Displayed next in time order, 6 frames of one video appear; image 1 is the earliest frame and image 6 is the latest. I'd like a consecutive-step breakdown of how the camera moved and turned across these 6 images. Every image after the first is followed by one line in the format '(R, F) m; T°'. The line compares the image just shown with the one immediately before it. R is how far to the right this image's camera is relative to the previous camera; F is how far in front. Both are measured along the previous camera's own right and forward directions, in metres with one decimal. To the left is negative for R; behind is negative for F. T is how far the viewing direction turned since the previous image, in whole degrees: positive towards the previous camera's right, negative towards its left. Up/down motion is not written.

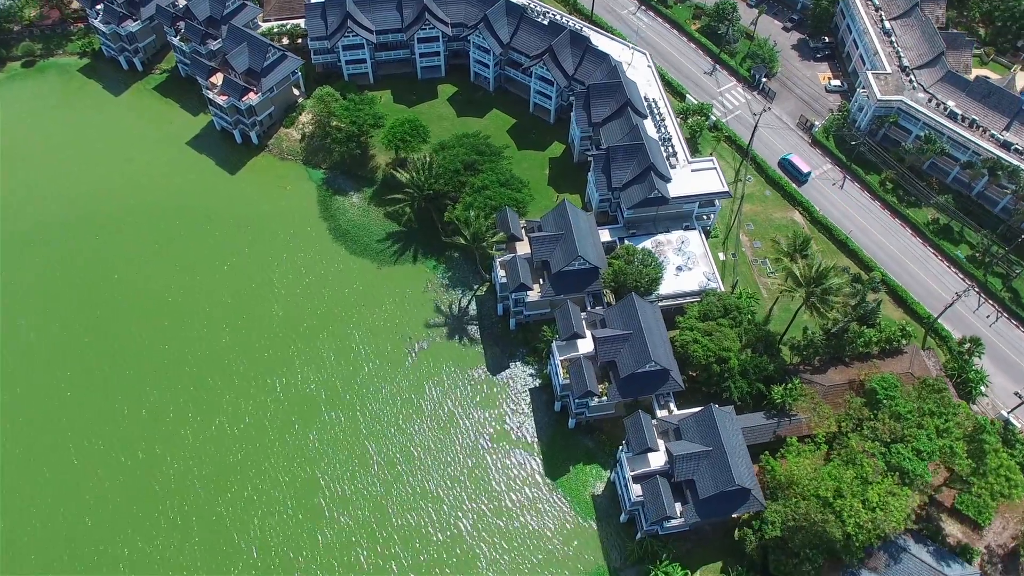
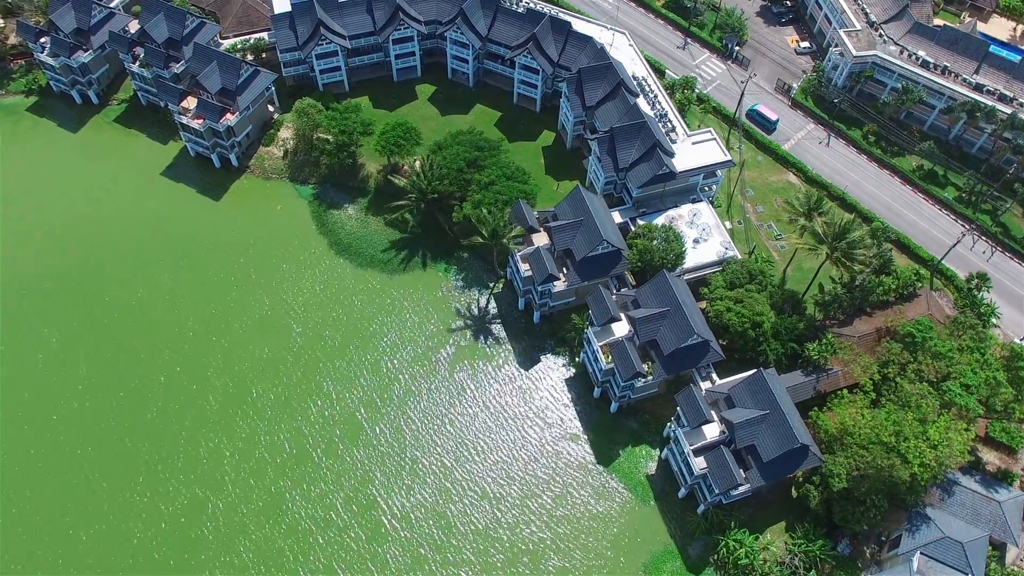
(-7.9, +1.2) m; +5°
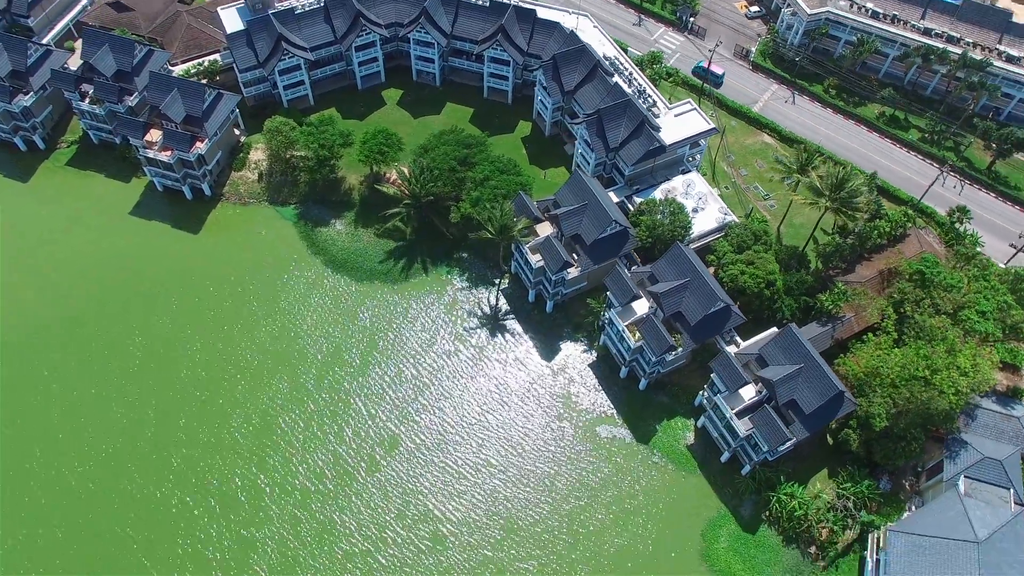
(-7.3, +0.9) m; +5°
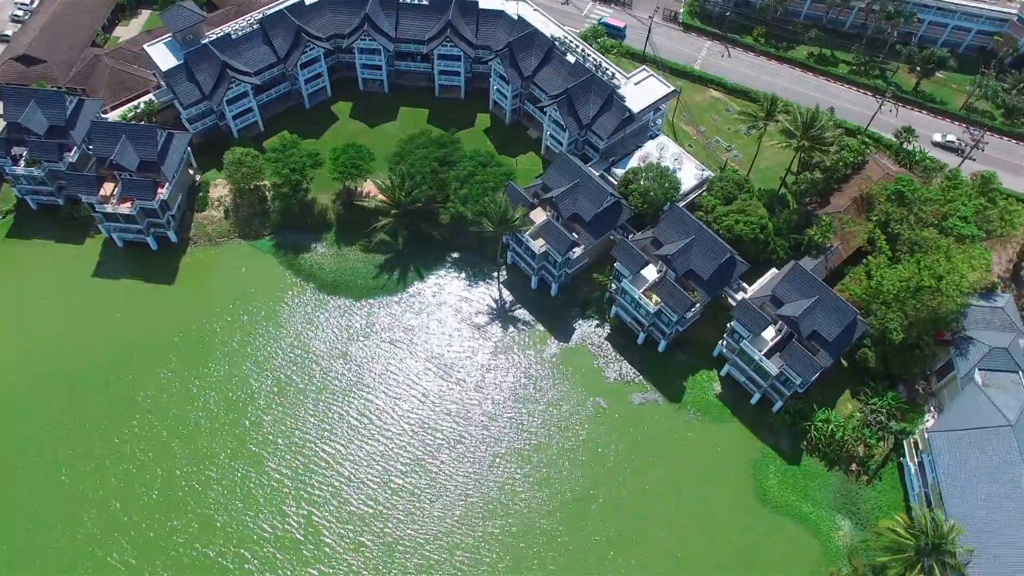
(-9.1, +0.7) m; +7°
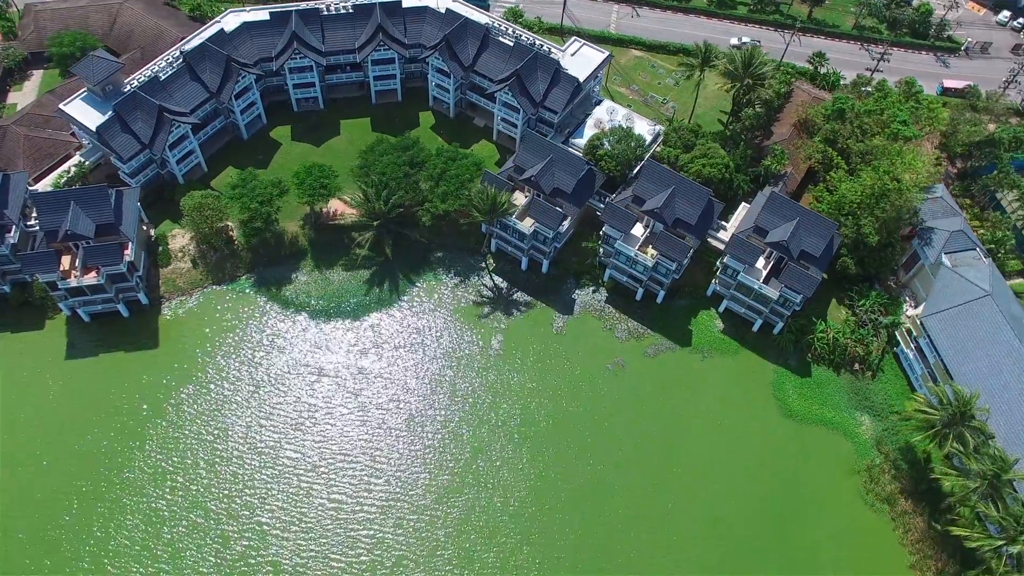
(-10.1, 0.0) m; +9°
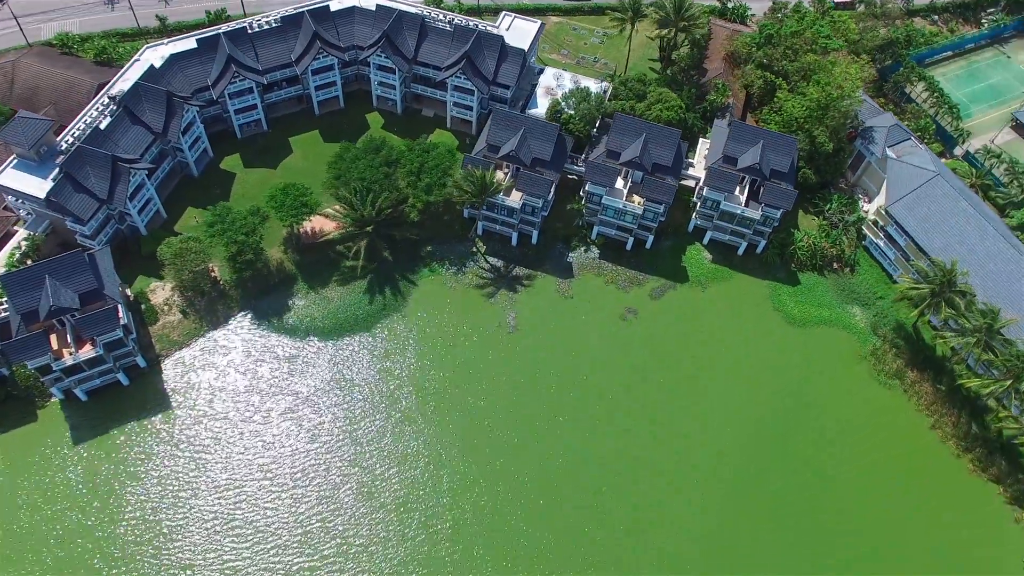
(-11.1, -0.1) m; +9°
